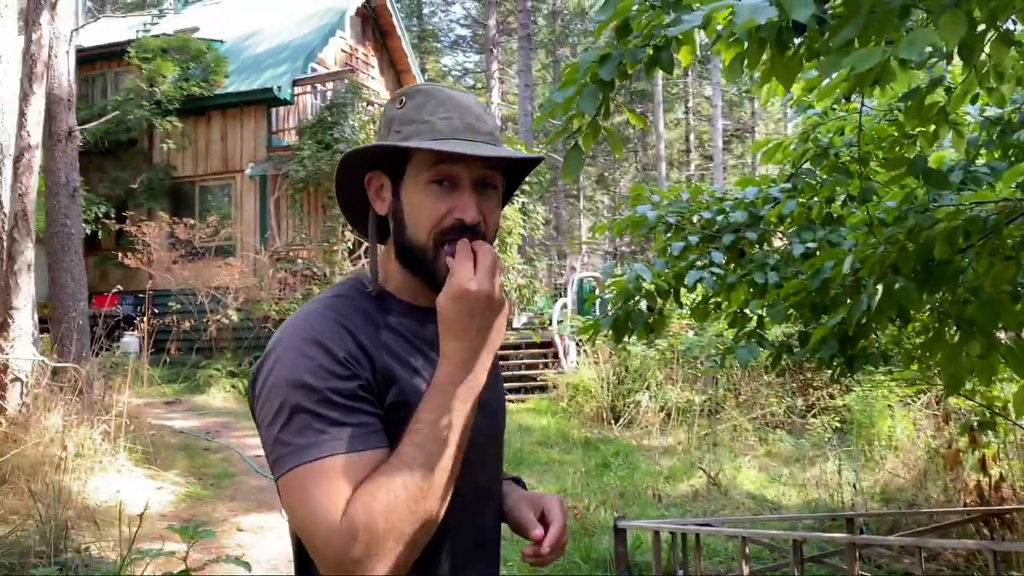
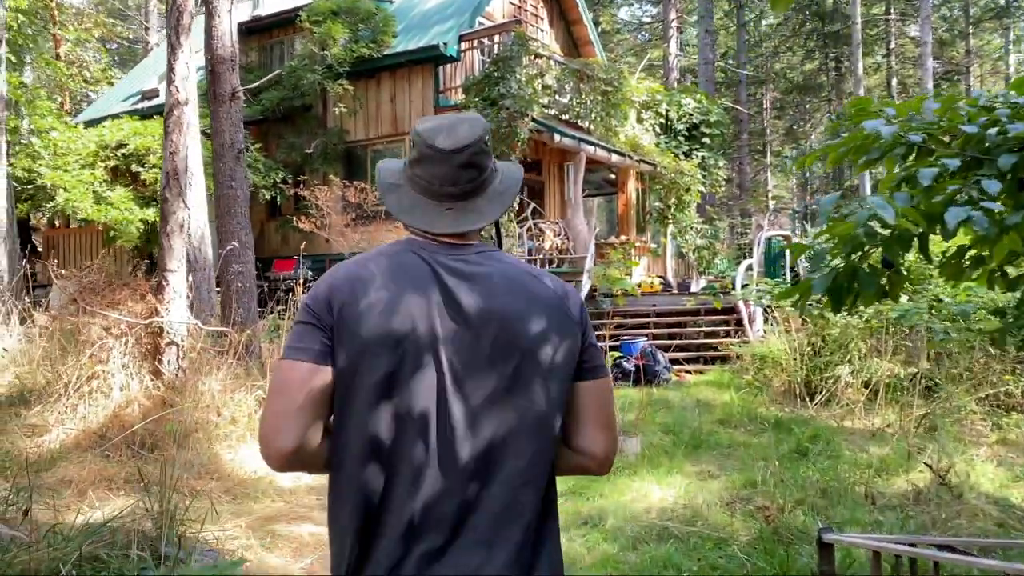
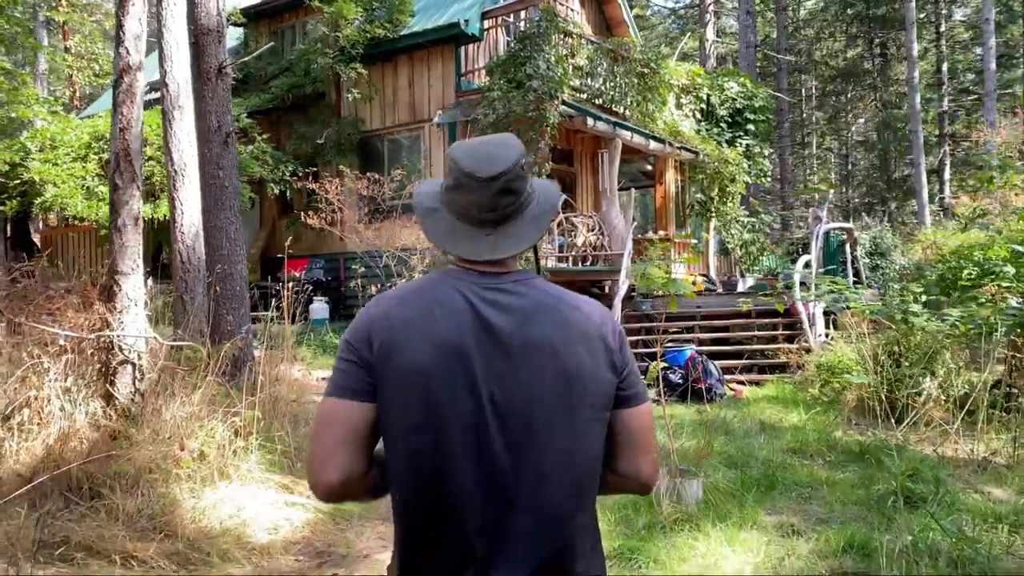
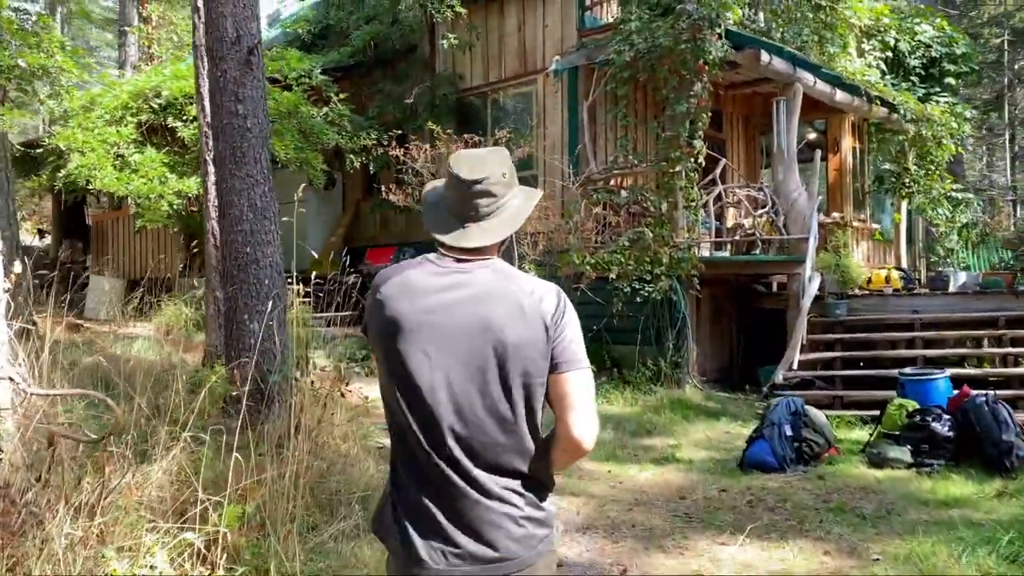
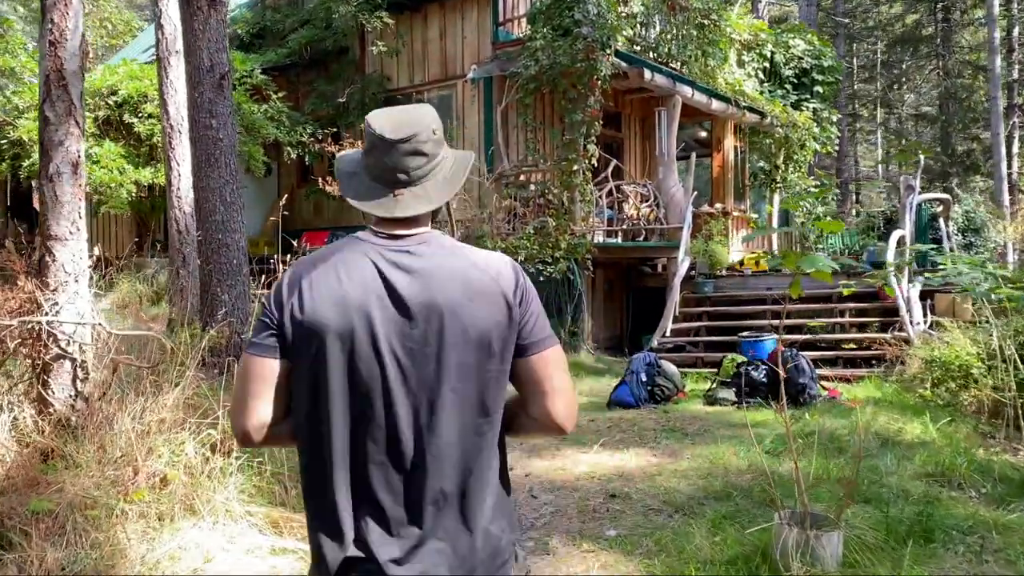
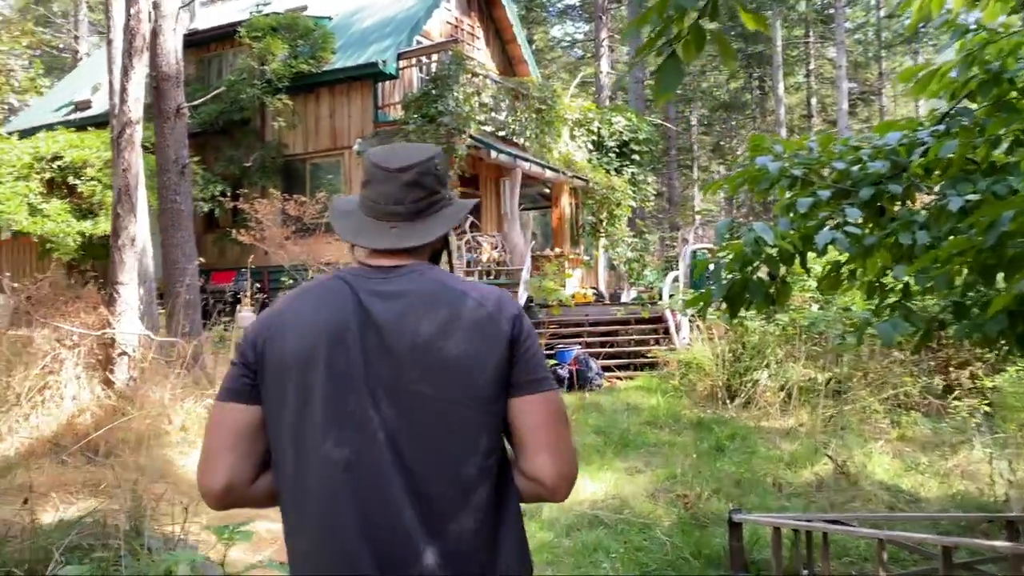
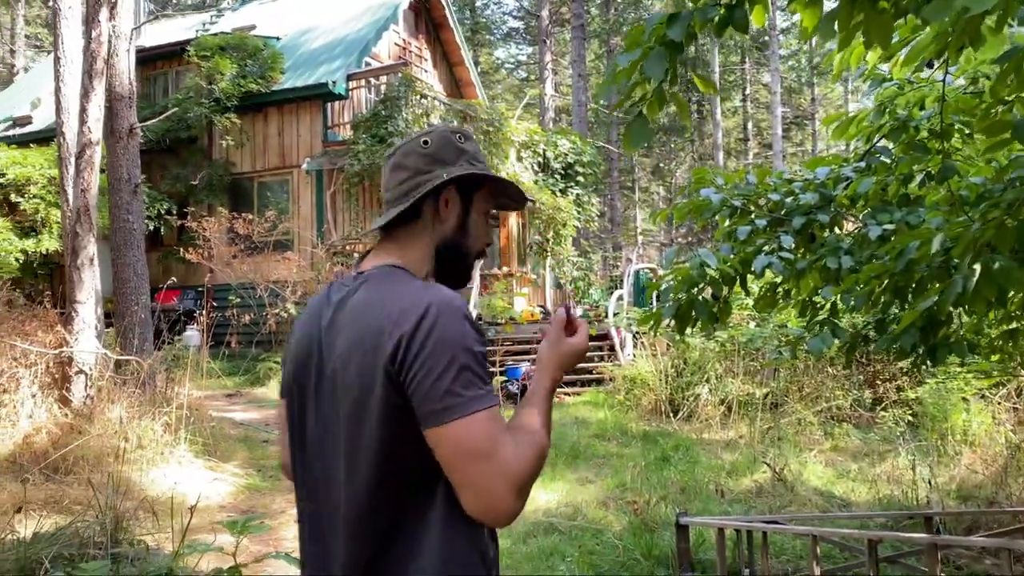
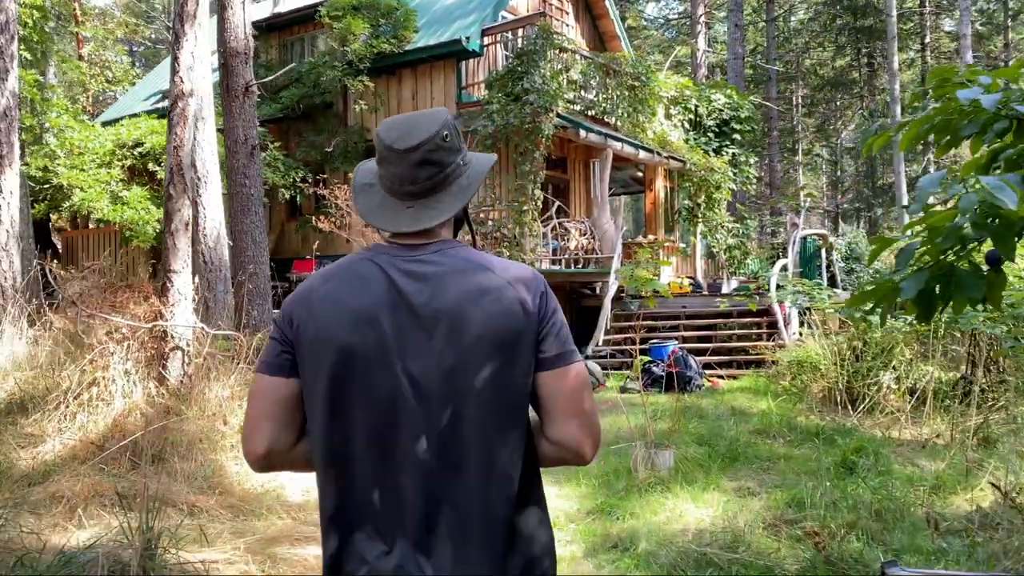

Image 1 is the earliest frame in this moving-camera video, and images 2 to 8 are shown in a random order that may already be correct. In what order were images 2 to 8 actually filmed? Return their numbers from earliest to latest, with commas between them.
7, 6, 2, 8, 3, 5, 4
